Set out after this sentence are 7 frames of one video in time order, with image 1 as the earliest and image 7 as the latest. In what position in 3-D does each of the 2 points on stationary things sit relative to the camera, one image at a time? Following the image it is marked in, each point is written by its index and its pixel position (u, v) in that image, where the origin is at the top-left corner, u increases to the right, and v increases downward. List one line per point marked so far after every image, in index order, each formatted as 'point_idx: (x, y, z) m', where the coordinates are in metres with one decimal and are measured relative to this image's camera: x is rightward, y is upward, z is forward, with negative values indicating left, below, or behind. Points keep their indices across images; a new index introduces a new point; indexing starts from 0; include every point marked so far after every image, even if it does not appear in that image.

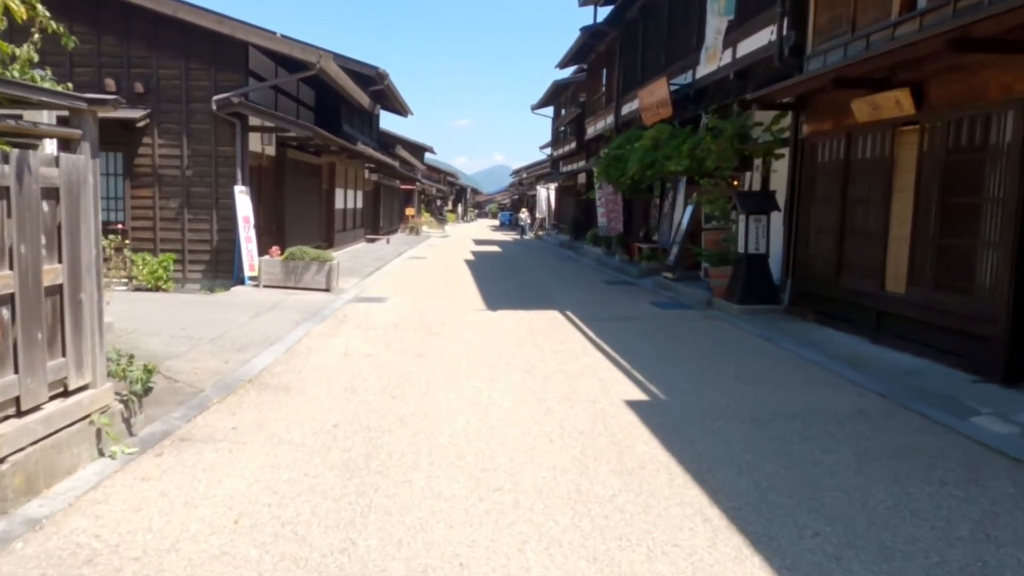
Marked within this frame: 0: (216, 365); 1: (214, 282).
0: (-2.5, -0.7, +7.7) m
1: (-4.8, +0.1, +14.8) m
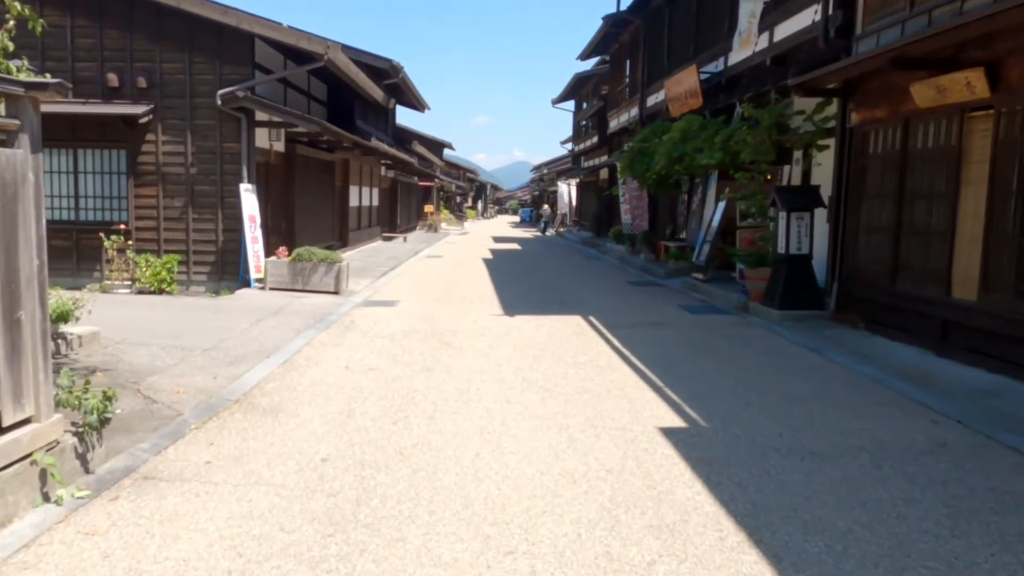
0: (-2.4, -0.7, +7.0) m
1: (-4.5, 0.0, +14.1) m
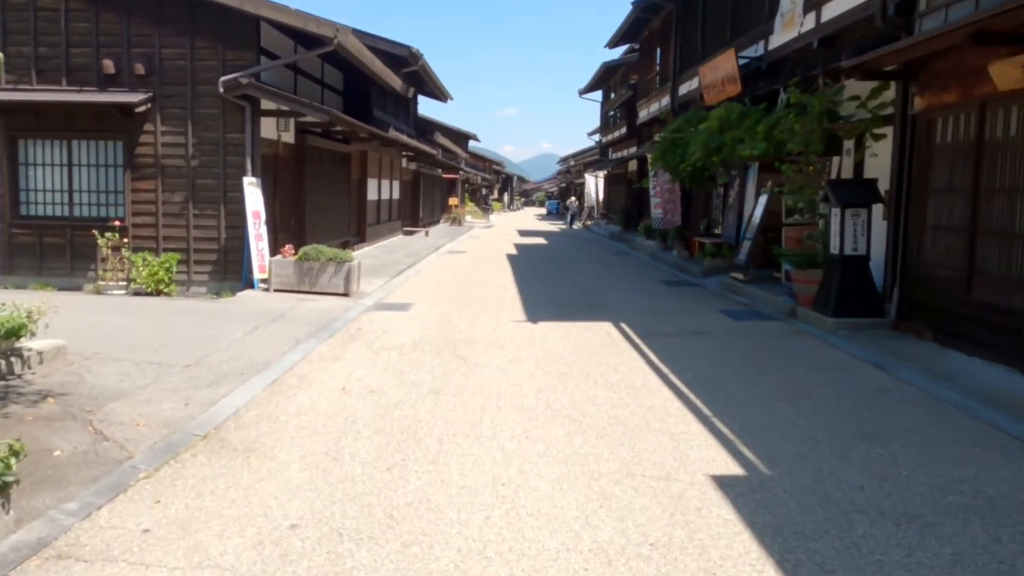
0: (-2.2, -0.8, +6.0) m
1: (-4.2, 0.0, +13.1) m
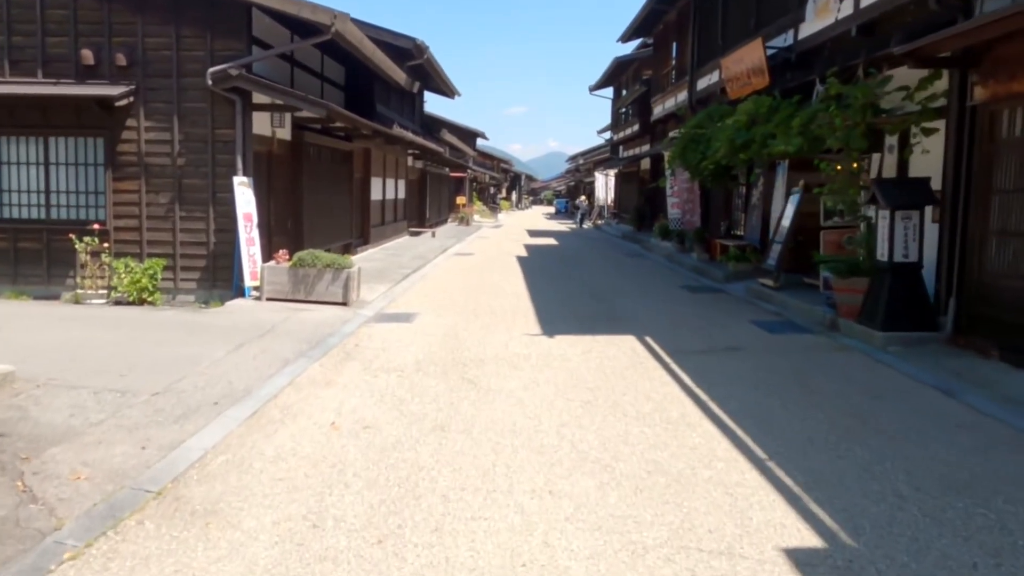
0: (-2.1, -0.9, +5.0) m
1: (-4.0, -0.1, +12.2) m
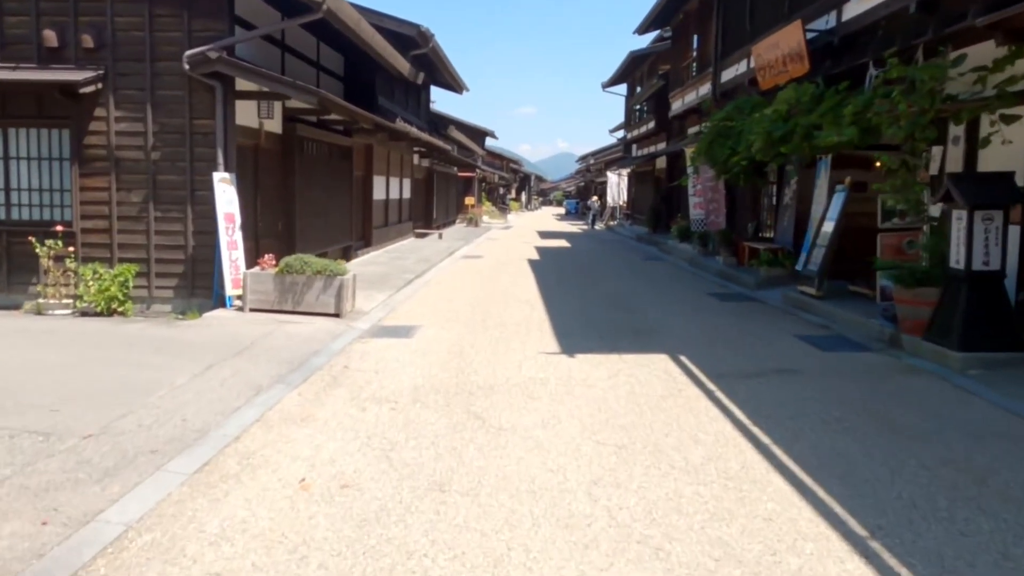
0: (-2.0, -1.0, +3.7) m
1: (-3.9, -0.2, +10.9) m
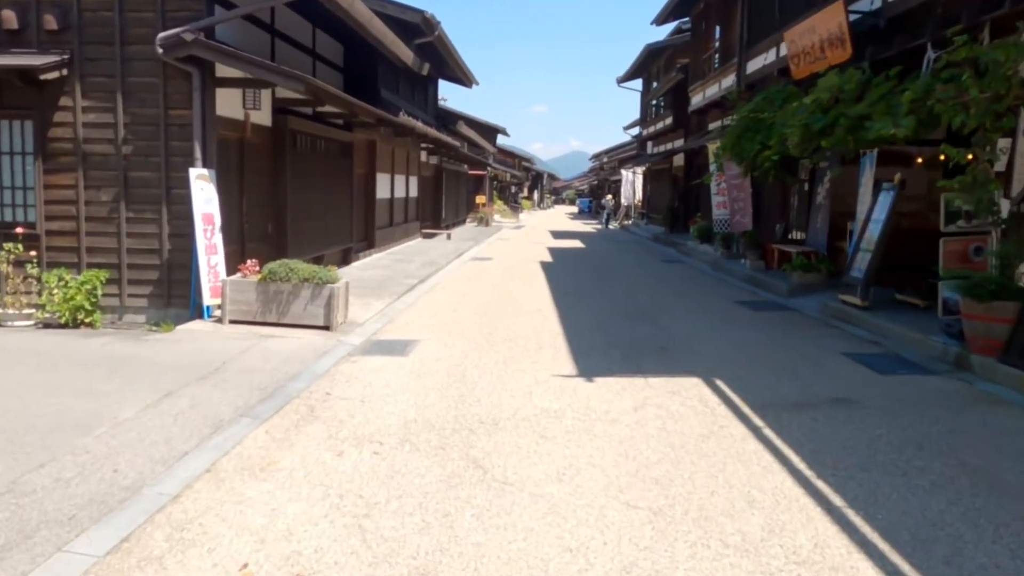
0: (-2.0, -1.1, +2.6) m
1: (-3.7, -0.3, +9.8) m
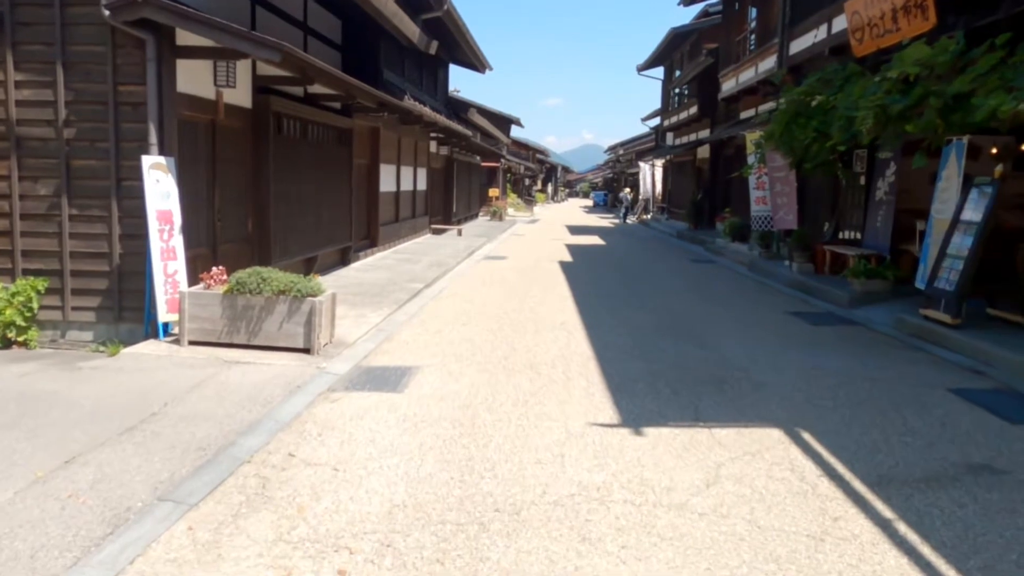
0: (-1.9, -1.3, +0.9) m
1: (-3.6, -0.4, +8.2) m
